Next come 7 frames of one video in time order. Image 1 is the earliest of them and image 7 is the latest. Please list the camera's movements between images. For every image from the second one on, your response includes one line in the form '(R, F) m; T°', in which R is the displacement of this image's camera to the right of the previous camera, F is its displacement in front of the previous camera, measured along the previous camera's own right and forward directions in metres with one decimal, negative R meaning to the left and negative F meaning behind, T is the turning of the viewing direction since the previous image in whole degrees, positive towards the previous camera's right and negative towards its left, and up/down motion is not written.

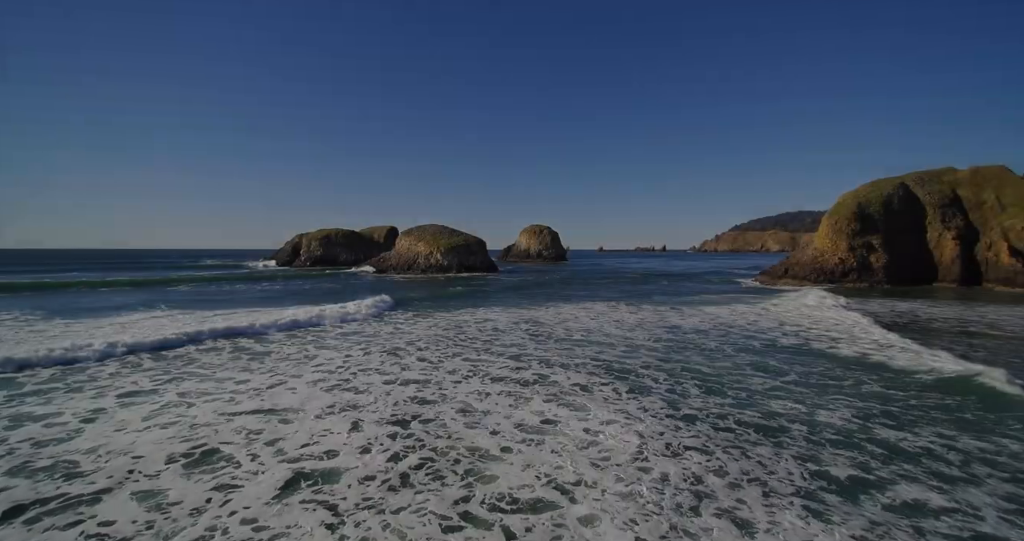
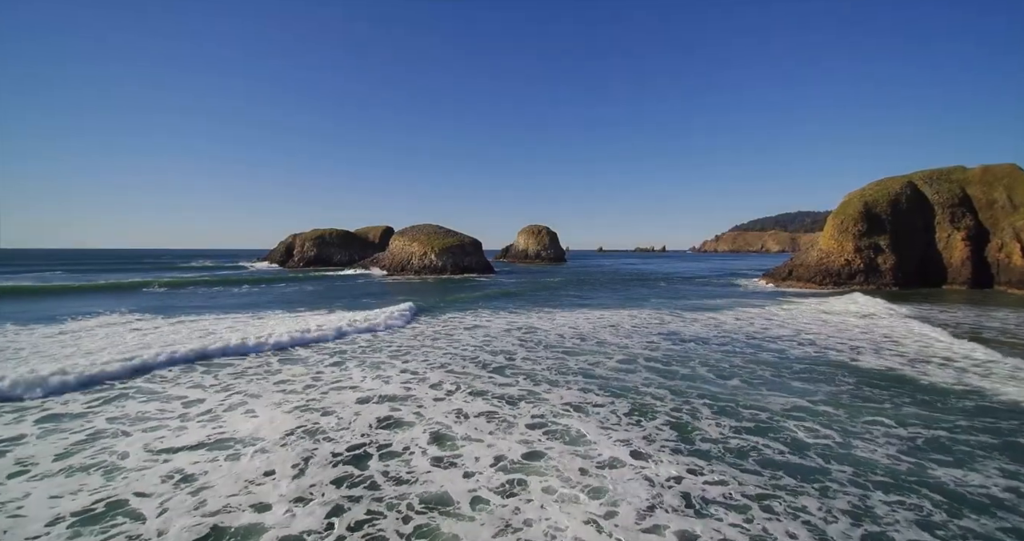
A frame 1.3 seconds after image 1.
(+0.2, +1.1) m; 0°
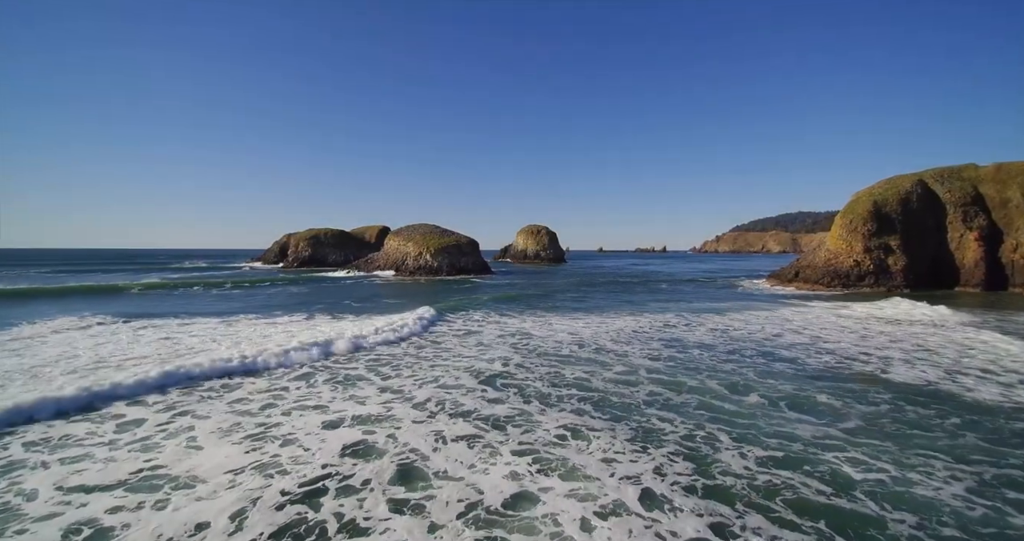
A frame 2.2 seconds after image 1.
(+0.2, +1.1) m; 0°
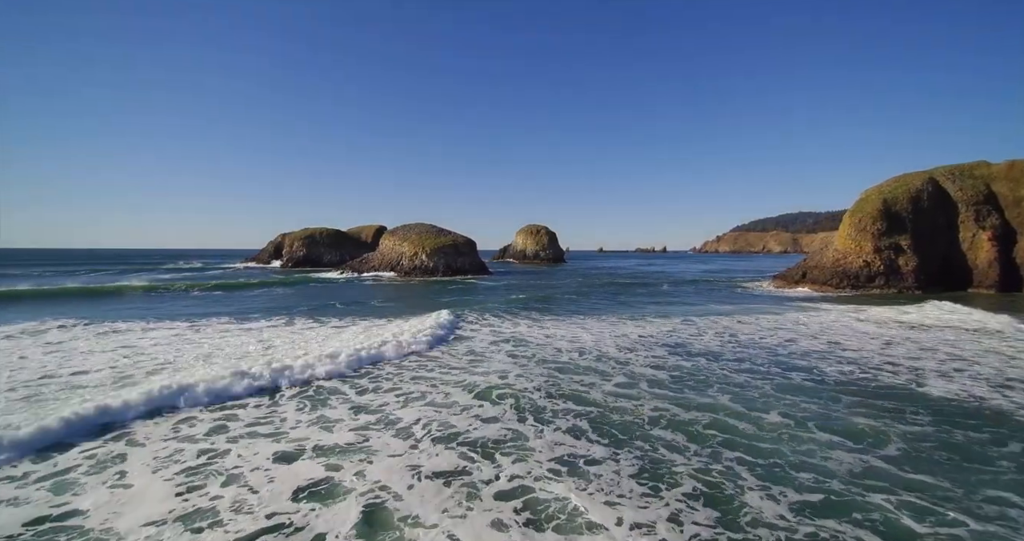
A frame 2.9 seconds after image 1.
(+0.1, +1.1) m; 0°
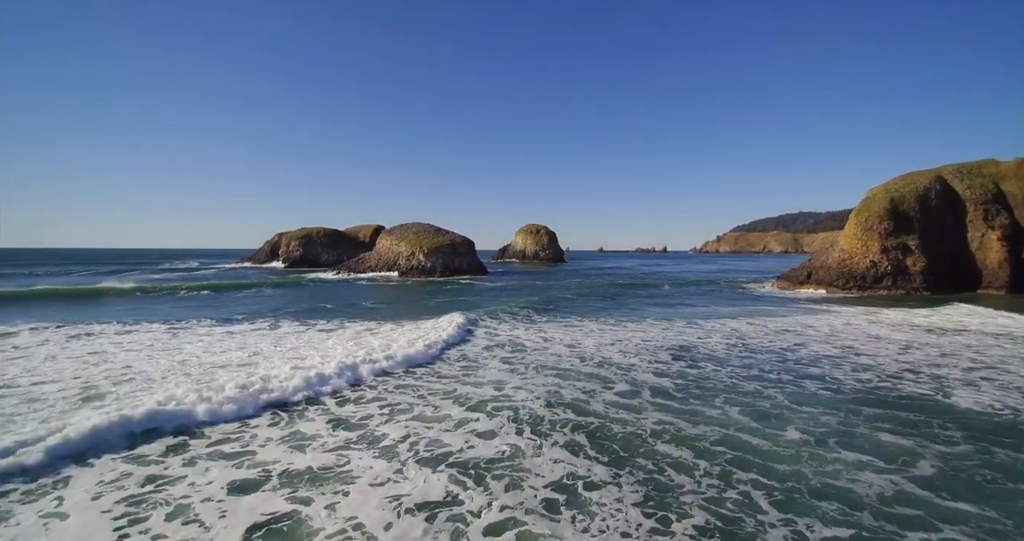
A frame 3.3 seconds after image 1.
(+0.1, +0.7) m; 0°
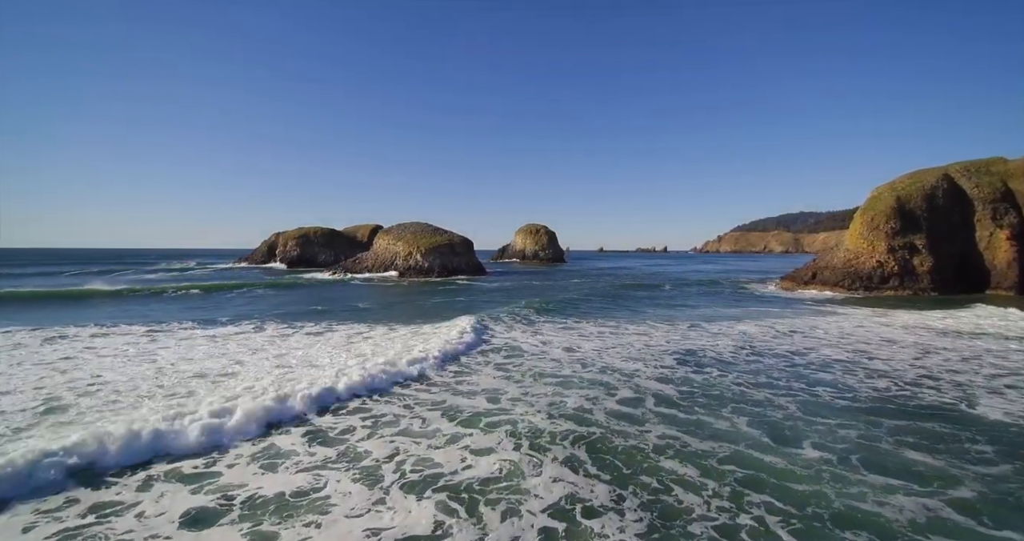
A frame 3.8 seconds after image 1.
(+0.1, +0.6) m; 0°
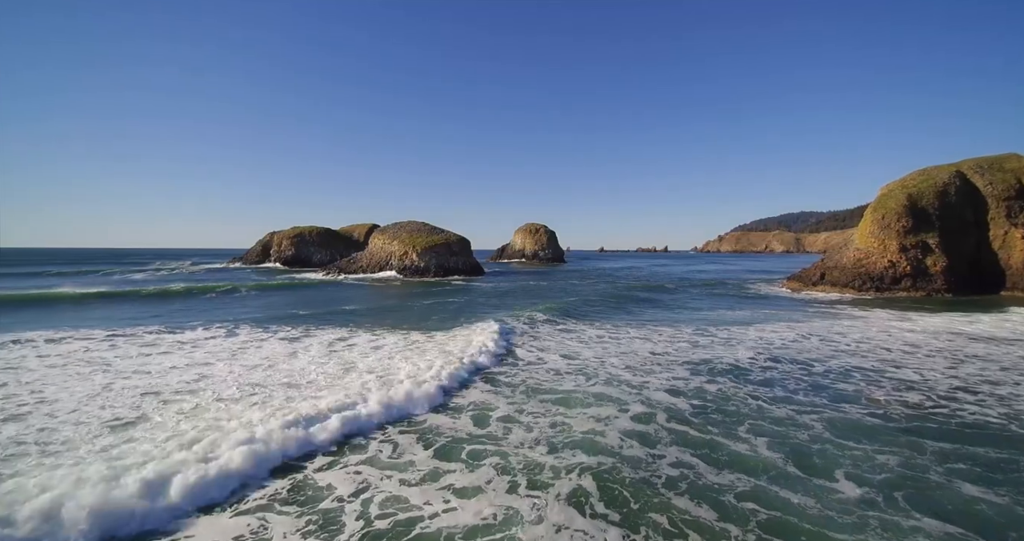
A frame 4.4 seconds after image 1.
(+0.1, +1.0) m; 0°
